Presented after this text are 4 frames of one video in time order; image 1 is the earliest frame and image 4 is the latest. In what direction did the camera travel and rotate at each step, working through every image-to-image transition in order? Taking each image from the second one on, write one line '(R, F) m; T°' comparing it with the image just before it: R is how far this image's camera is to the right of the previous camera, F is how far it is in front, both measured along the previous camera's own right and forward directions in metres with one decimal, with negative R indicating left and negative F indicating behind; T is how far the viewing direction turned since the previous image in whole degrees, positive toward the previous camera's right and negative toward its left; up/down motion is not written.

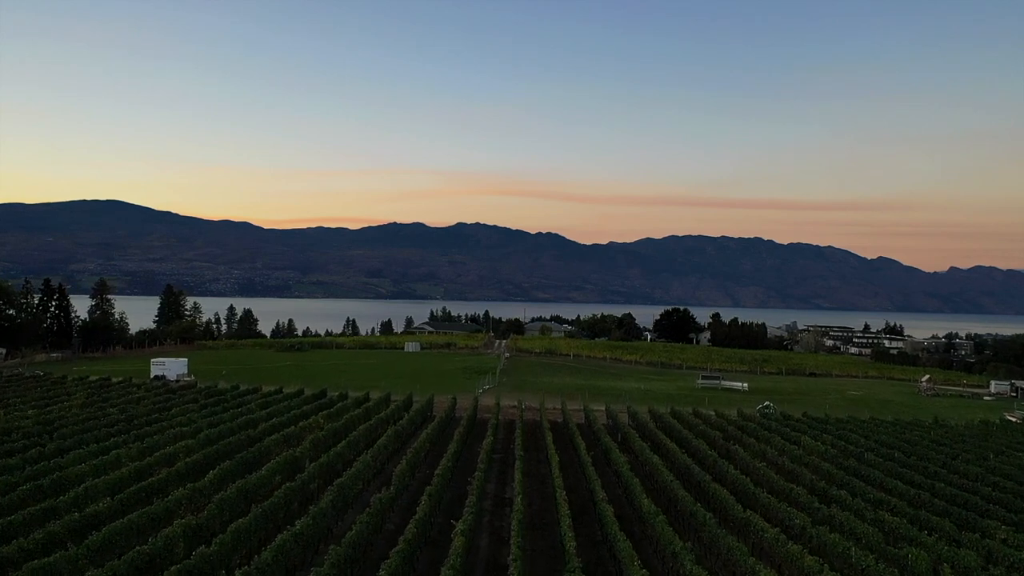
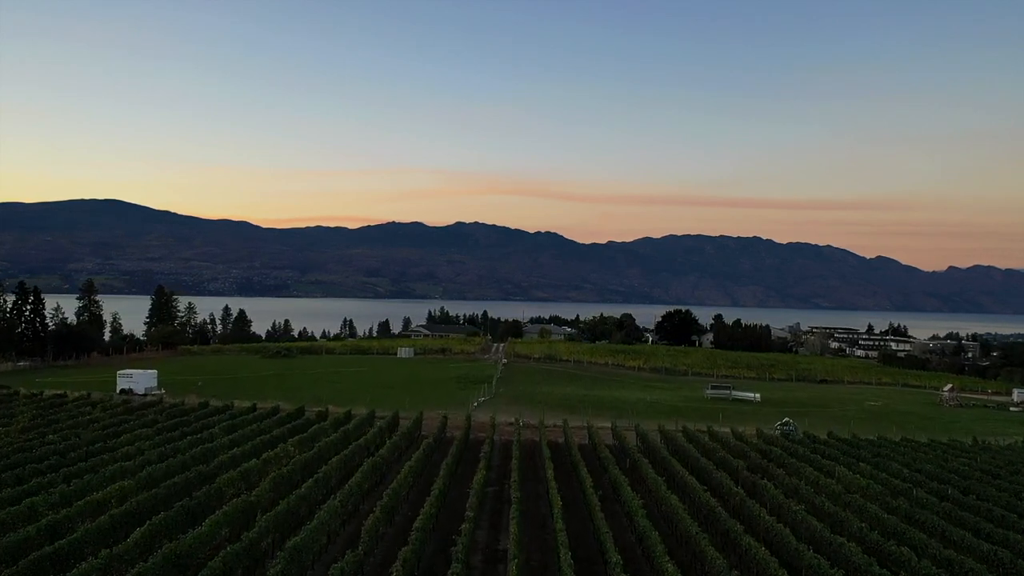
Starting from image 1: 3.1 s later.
(+0.1, +3.2) m; 0°
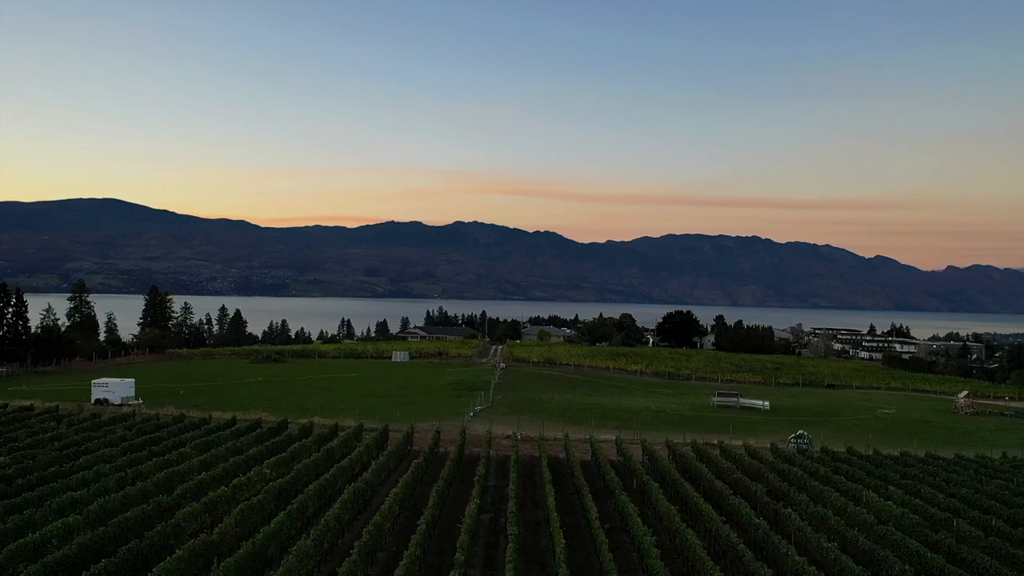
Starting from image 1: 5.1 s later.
(+0.1, +2.1) m; 0°
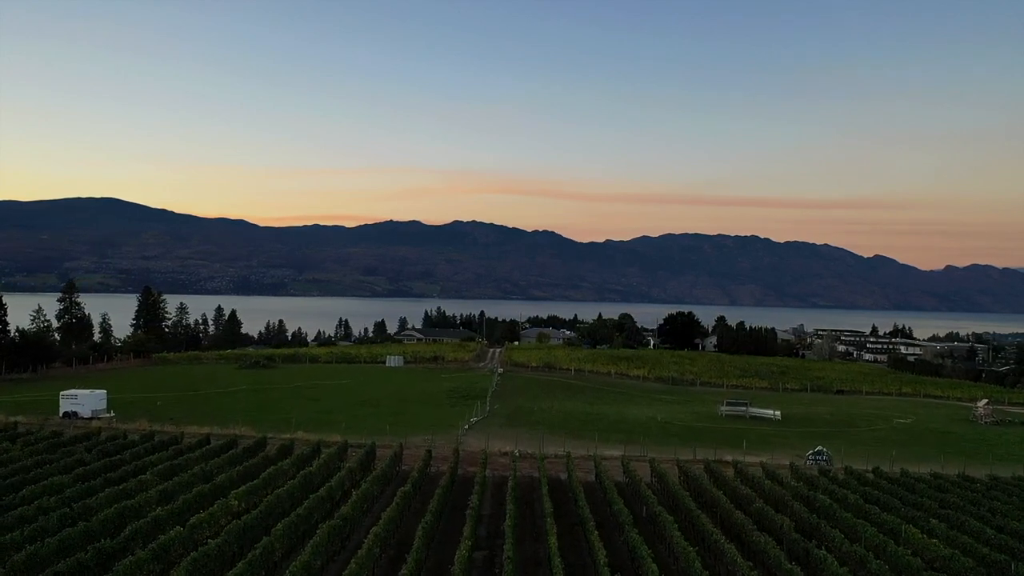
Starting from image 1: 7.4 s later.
(+0.1, +2.4) m; 0°
